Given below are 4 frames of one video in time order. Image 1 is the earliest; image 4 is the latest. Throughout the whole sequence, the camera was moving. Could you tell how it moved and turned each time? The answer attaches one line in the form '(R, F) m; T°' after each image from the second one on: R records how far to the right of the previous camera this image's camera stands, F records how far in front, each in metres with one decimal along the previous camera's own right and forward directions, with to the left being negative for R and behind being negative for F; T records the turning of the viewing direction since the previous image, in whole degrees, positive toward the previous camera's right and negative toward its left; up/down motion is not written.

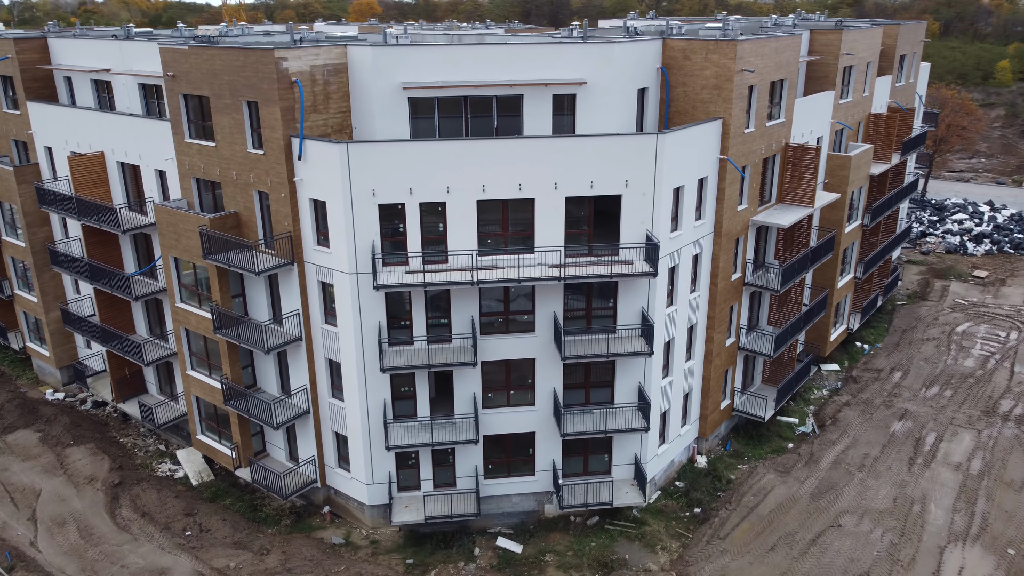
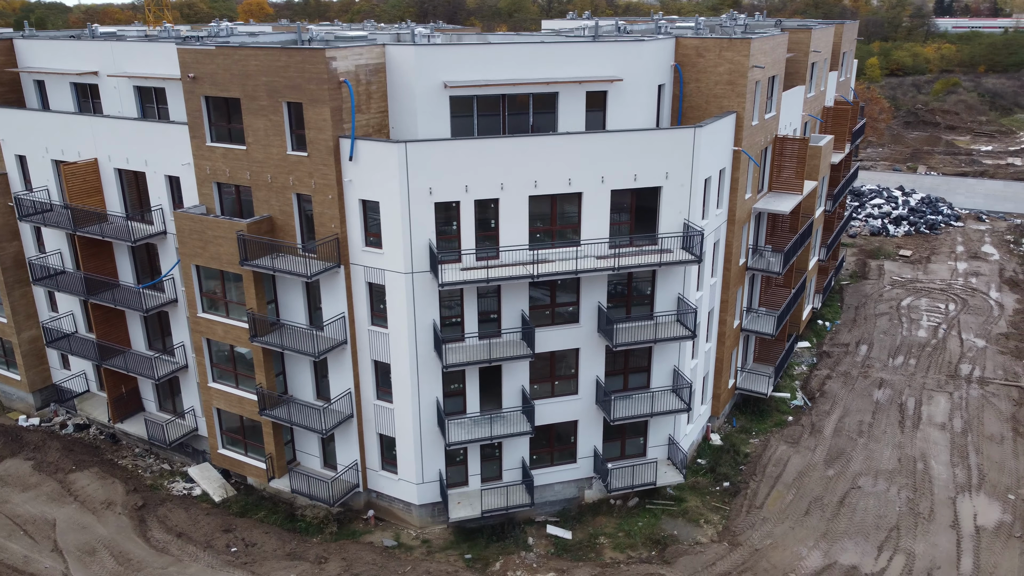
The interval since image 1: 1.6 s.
(-4.9, -0.2) m; +7°
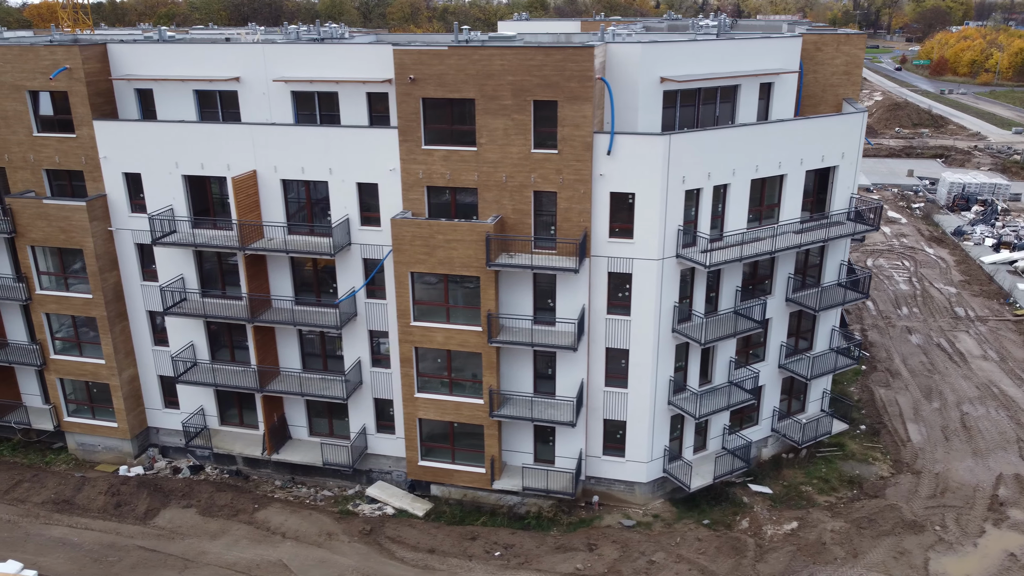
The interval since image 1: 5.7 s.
(-14.1, +0.7) m; +14°
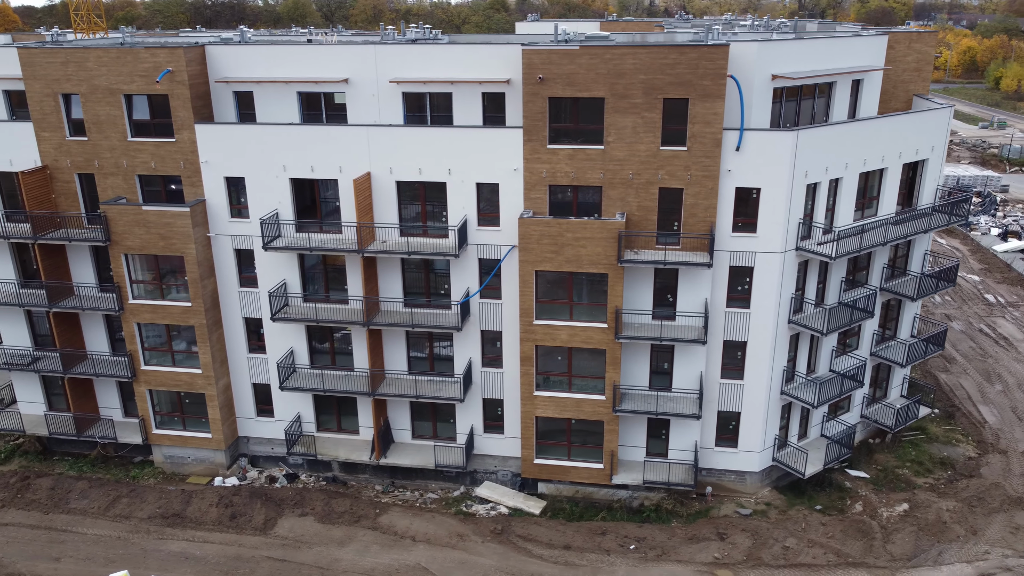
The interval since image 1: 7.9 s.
(-5.8, 0.0) m; +3°
